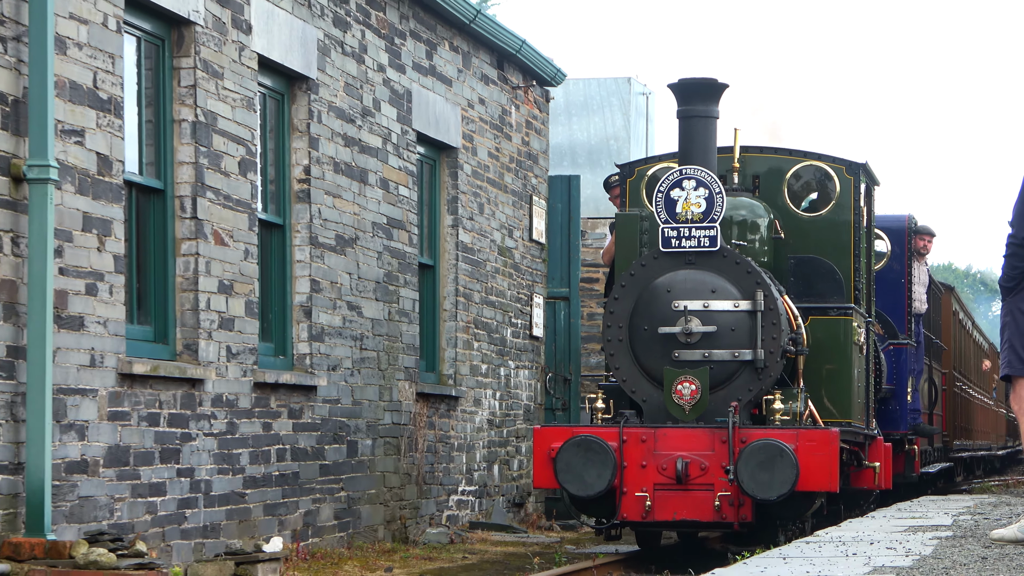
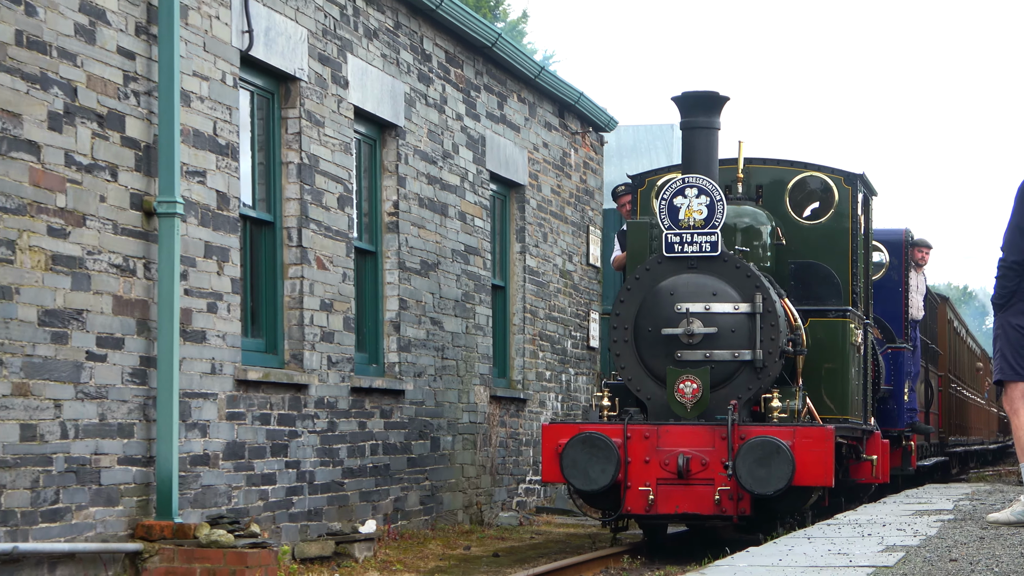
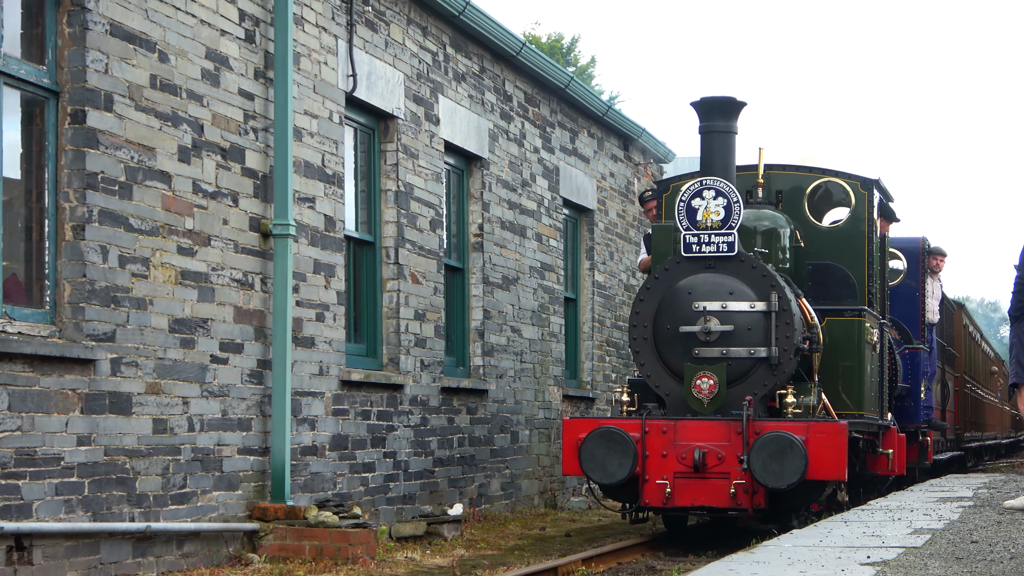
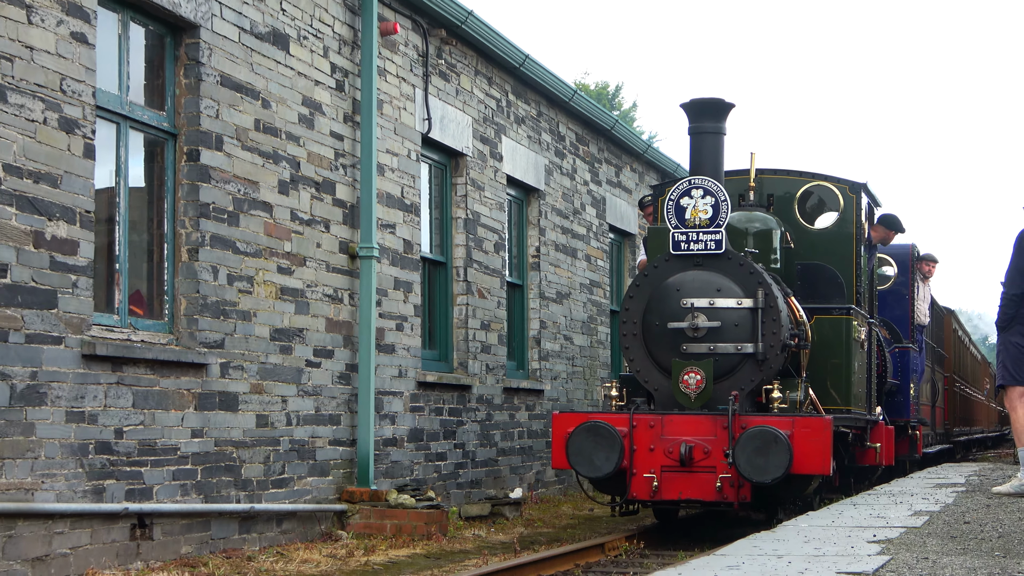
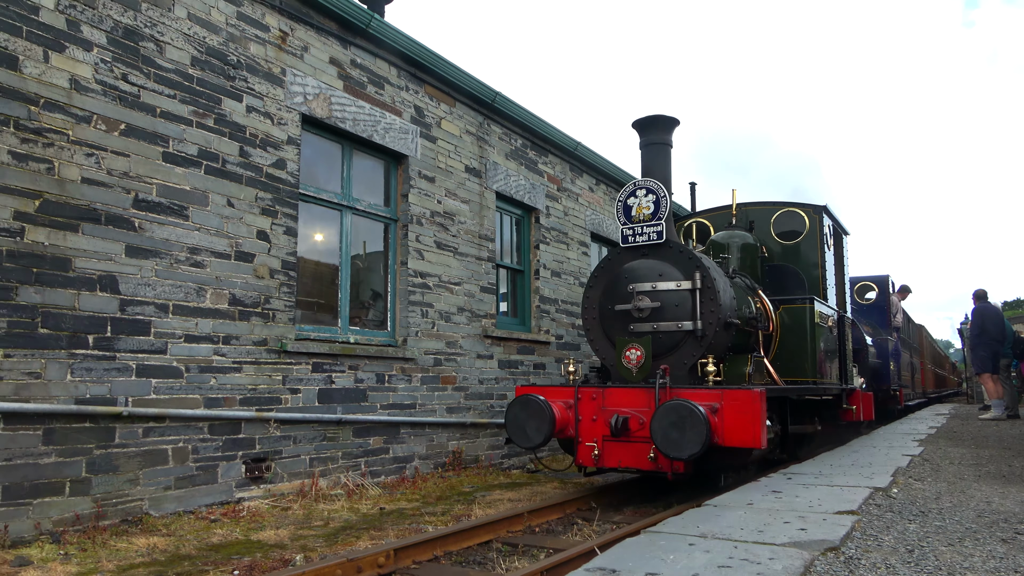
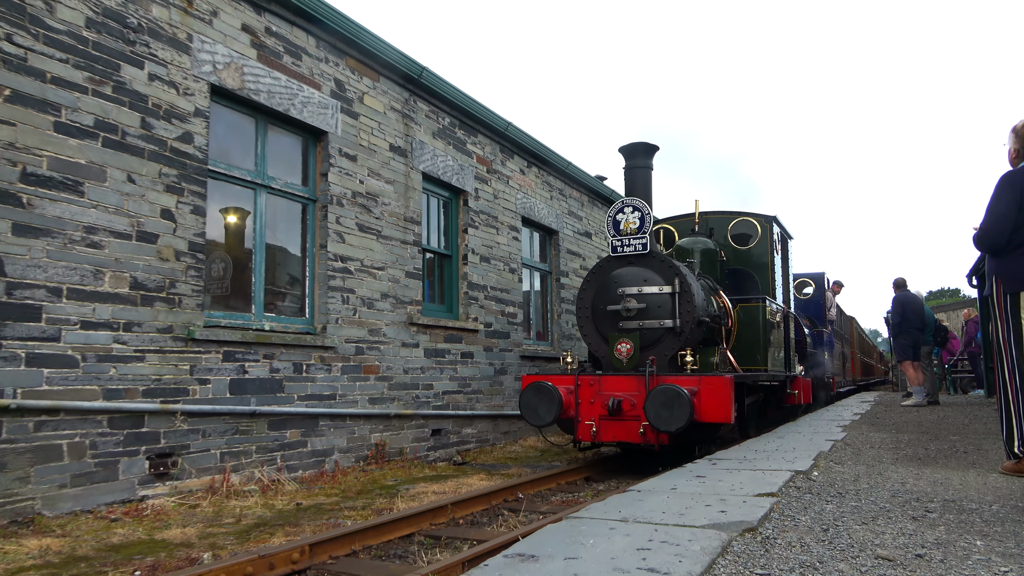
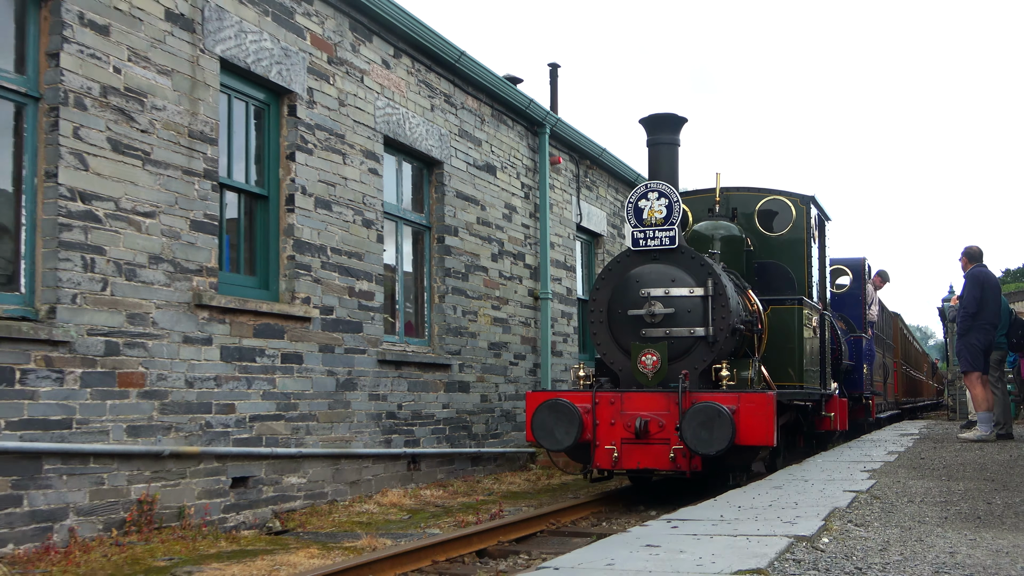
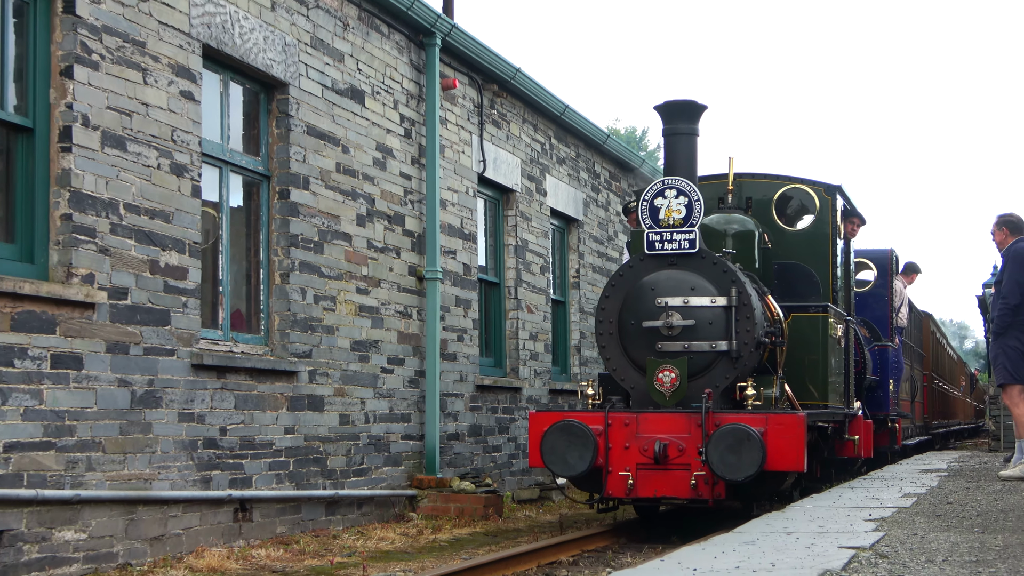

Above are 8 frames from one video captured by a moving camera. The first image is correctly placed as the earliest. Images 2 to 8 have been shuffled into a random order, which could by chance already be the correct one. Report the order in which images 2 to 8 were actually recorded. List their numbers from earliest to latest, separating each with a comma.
2, 3, 4, 8, 7, 6, 5
